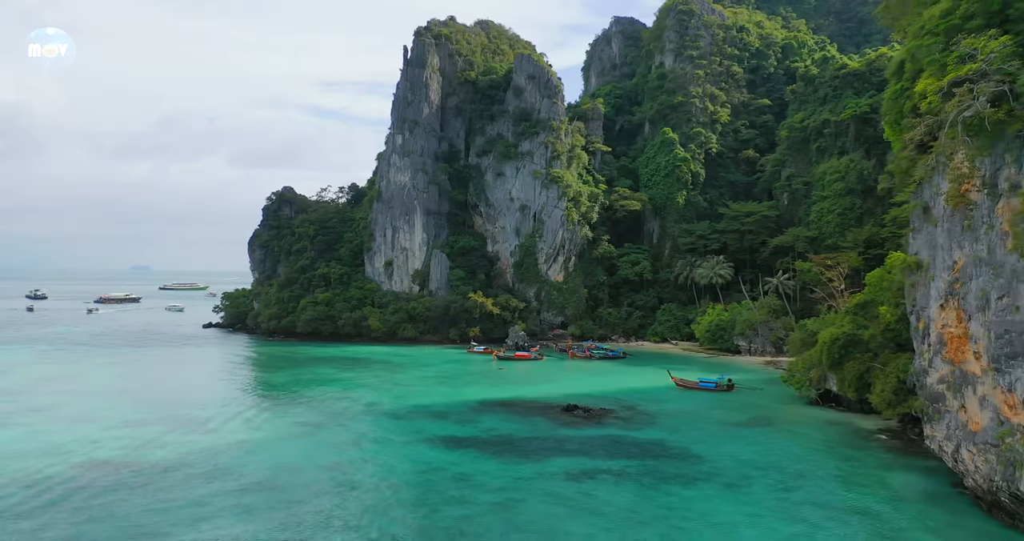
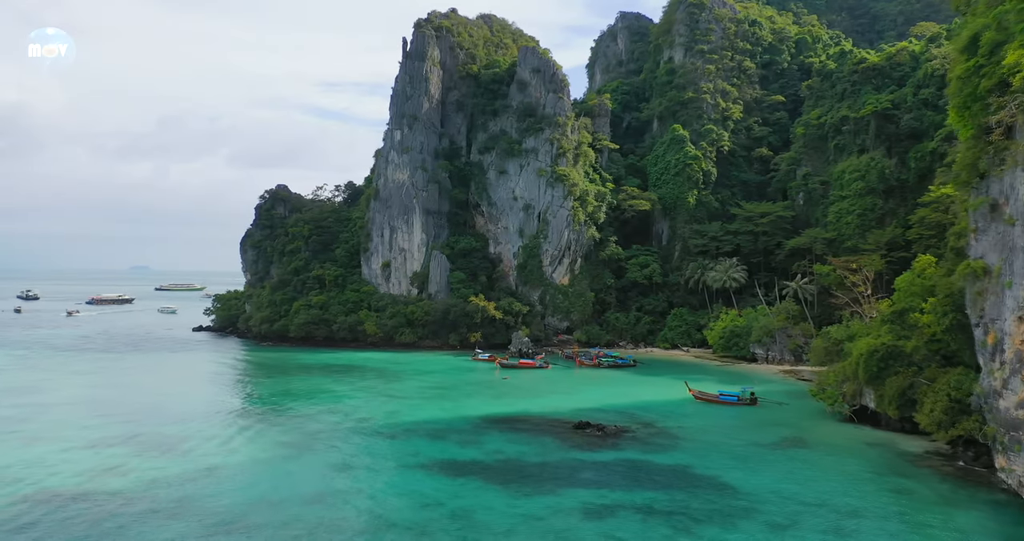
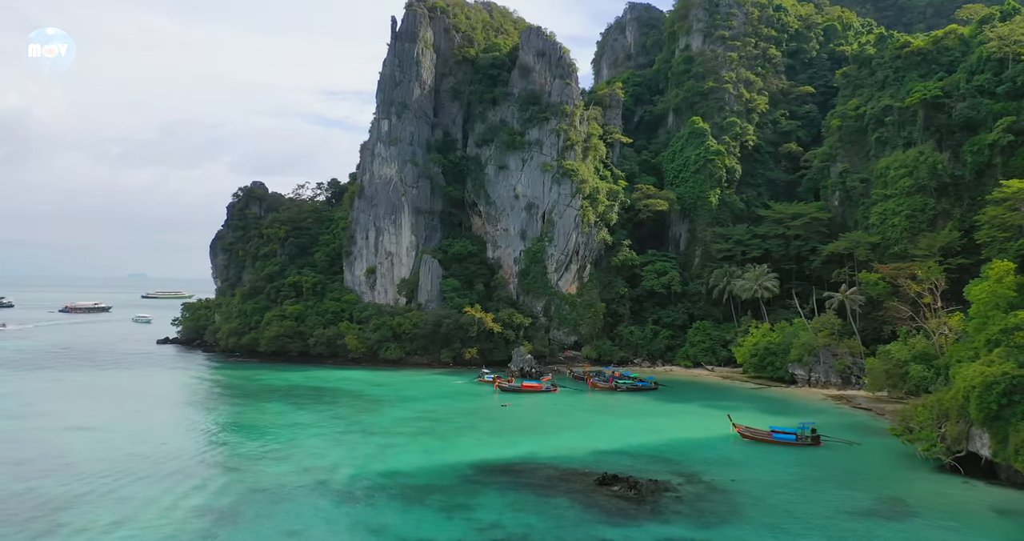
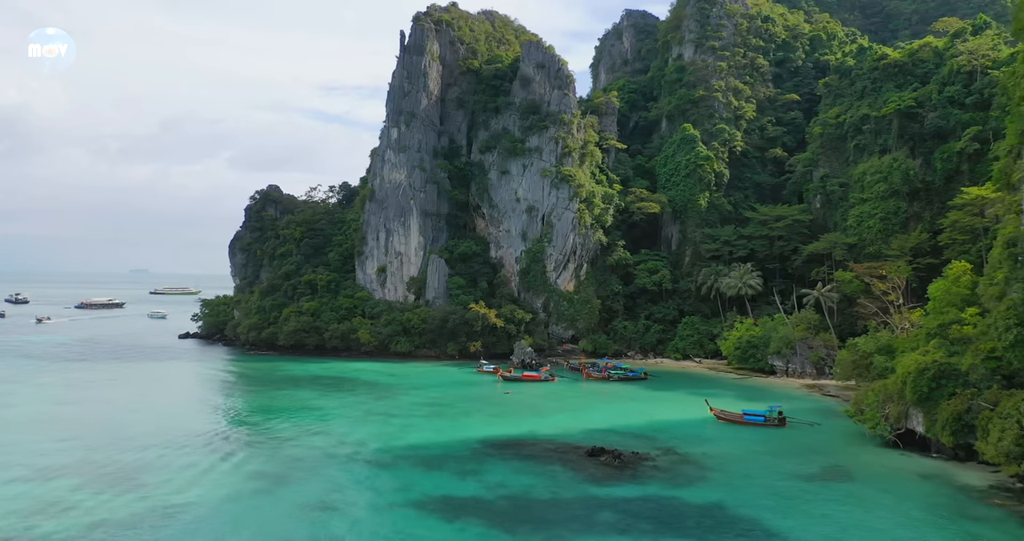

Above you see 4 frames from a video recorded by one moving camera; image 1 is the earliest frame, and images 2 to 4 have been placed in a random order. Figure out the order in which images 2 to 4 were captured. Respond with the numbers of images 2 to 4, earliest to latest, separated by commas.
2, 4, 3
